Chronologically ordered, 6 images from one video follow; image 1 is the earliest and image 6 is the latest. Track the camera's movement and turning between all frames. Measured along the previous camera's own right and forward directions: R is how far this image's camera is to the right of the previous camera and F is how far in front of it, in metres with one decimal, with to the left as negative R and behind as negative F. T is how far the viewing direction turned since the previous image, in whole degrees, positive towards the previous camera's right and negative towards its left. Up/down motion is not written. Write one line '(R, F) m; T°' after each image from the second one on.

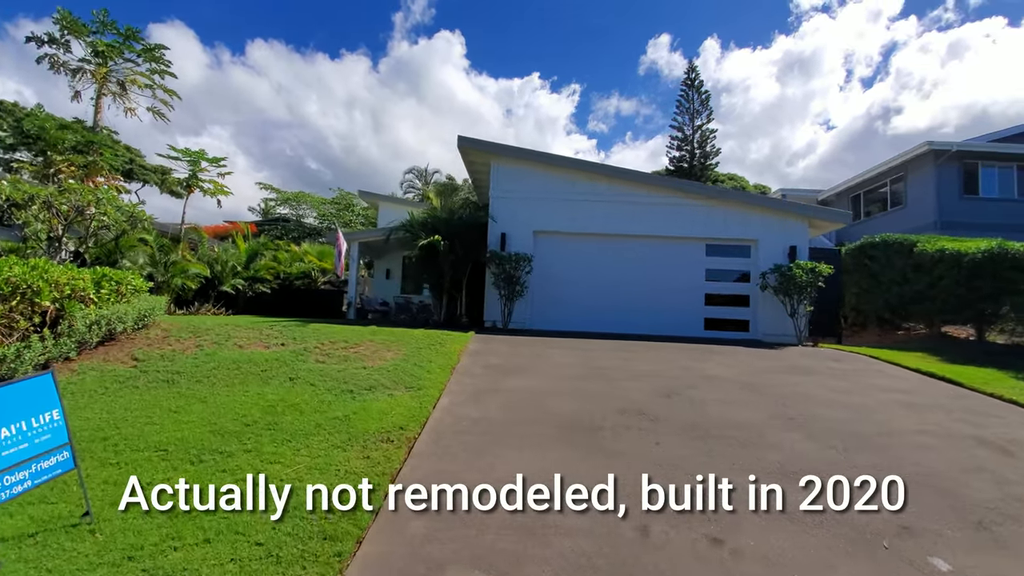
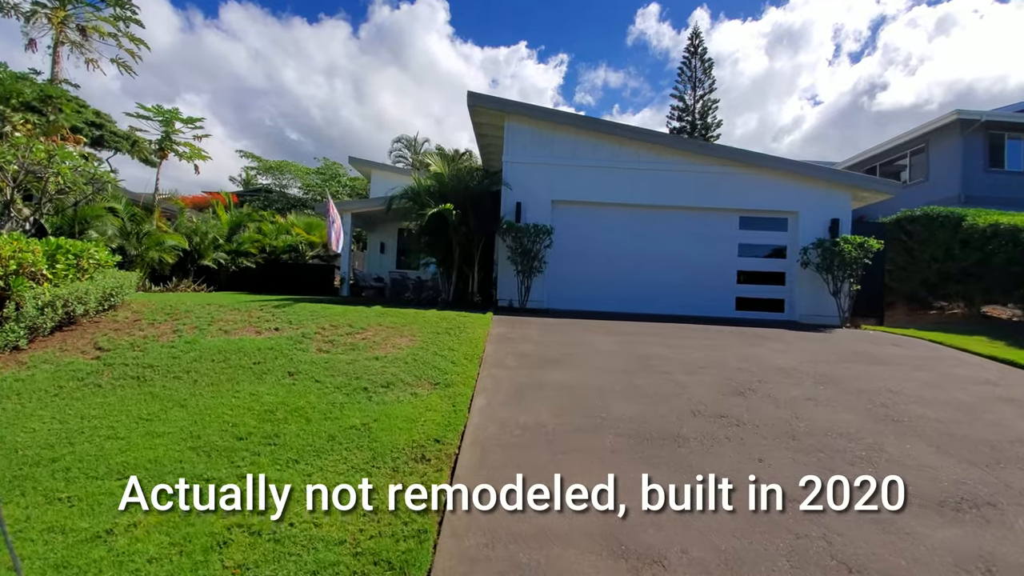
(-0.7, +1.1) m; +2°
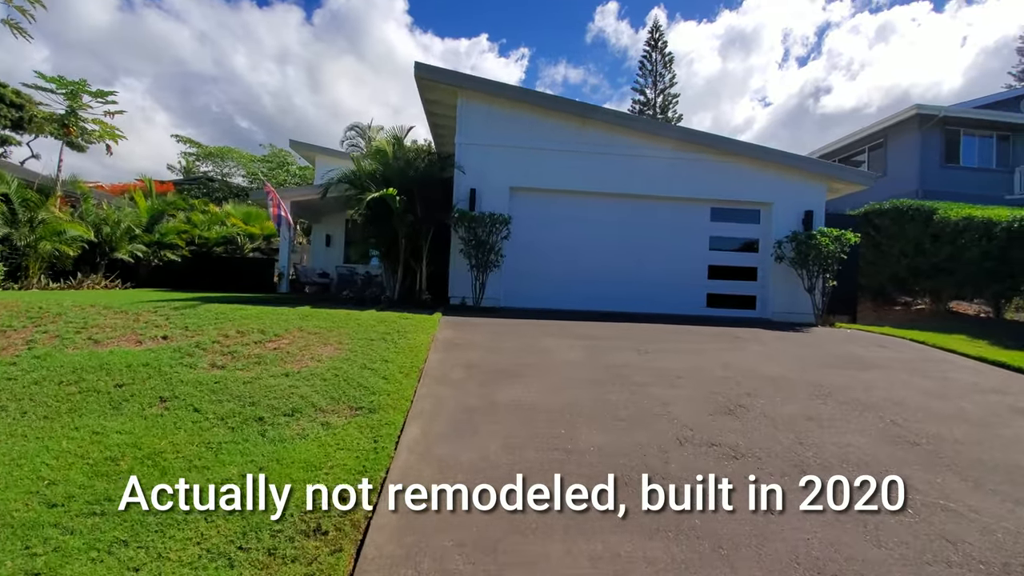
(+0.2, +1.1) m; +4°
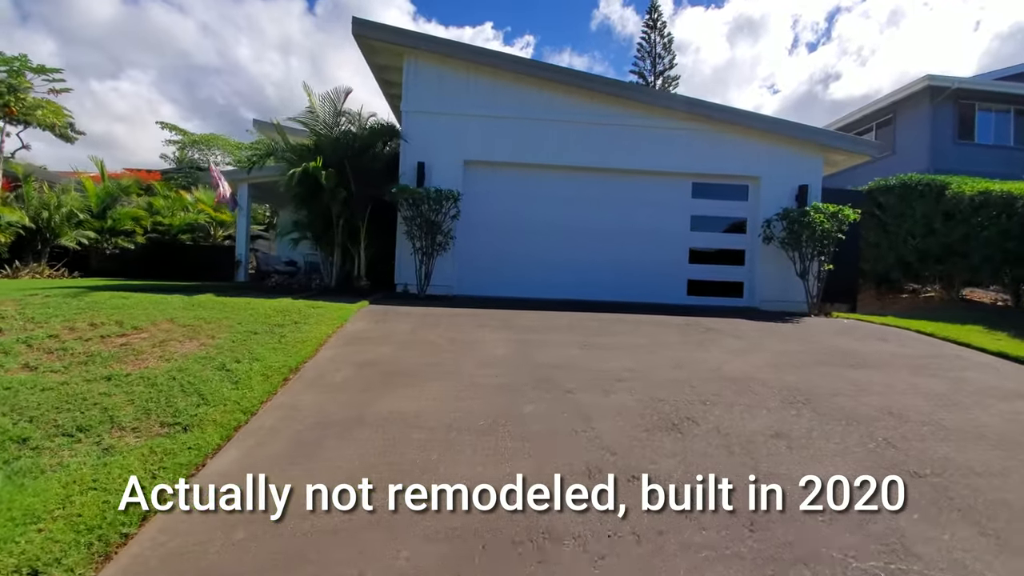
(+0.9, +1.1) m; -1°
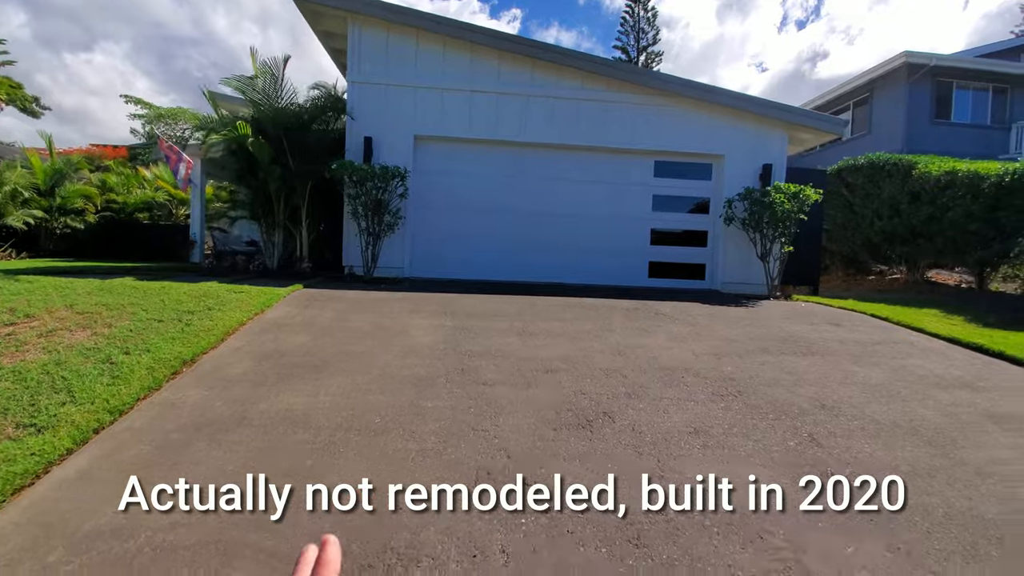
(+0.6, +0.3) m; +1°
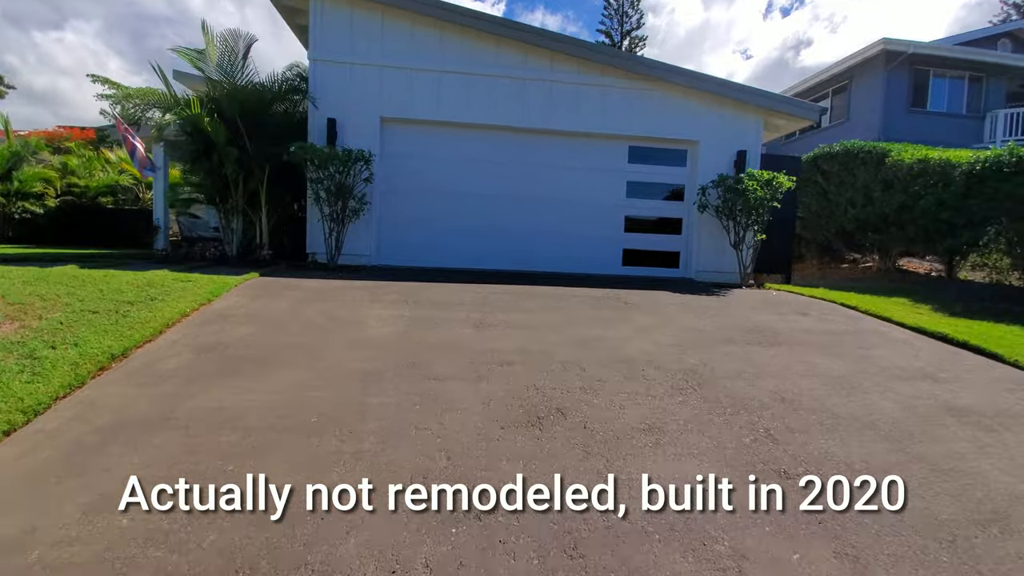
(+0.2, +0.2) m; +2°
